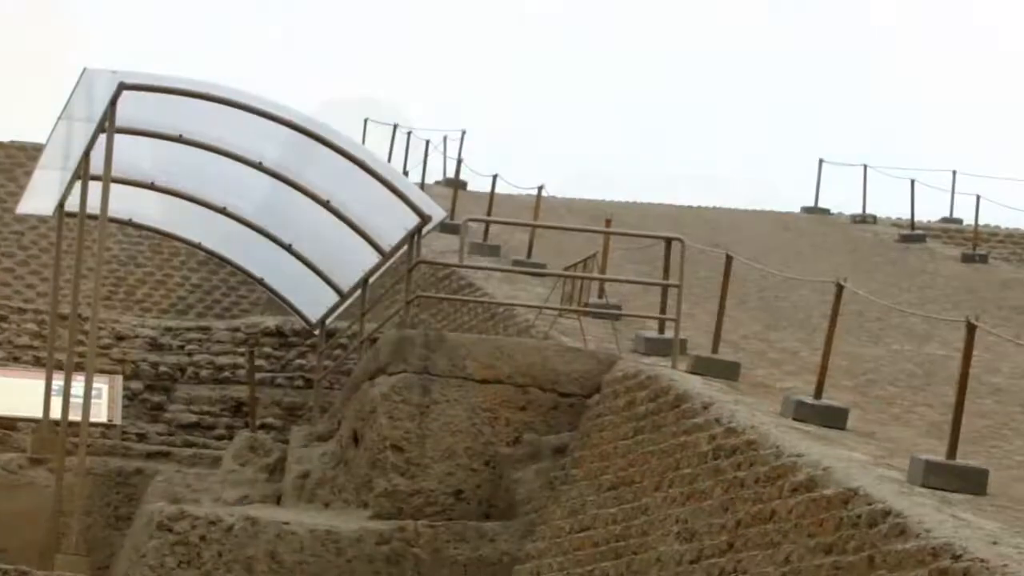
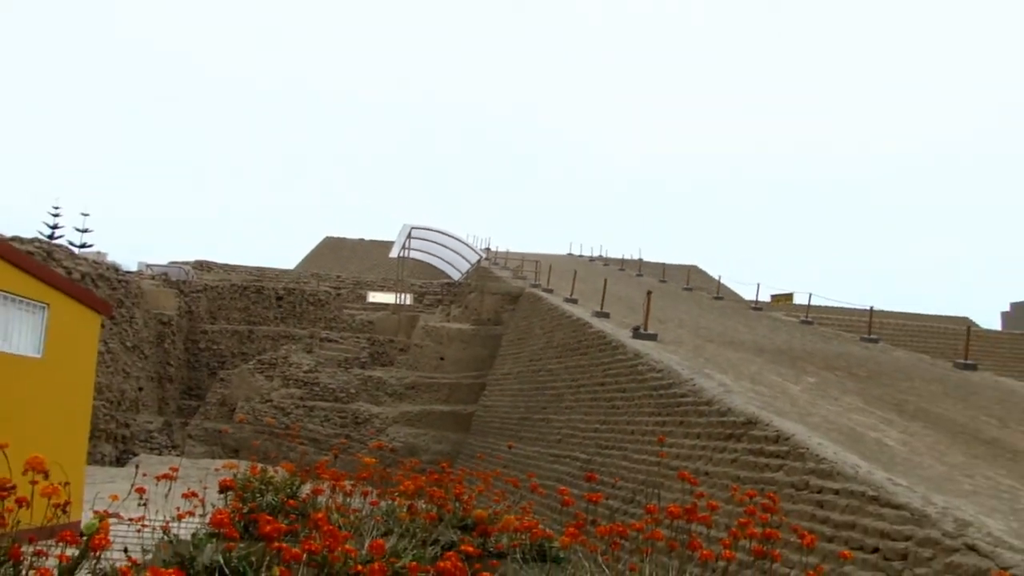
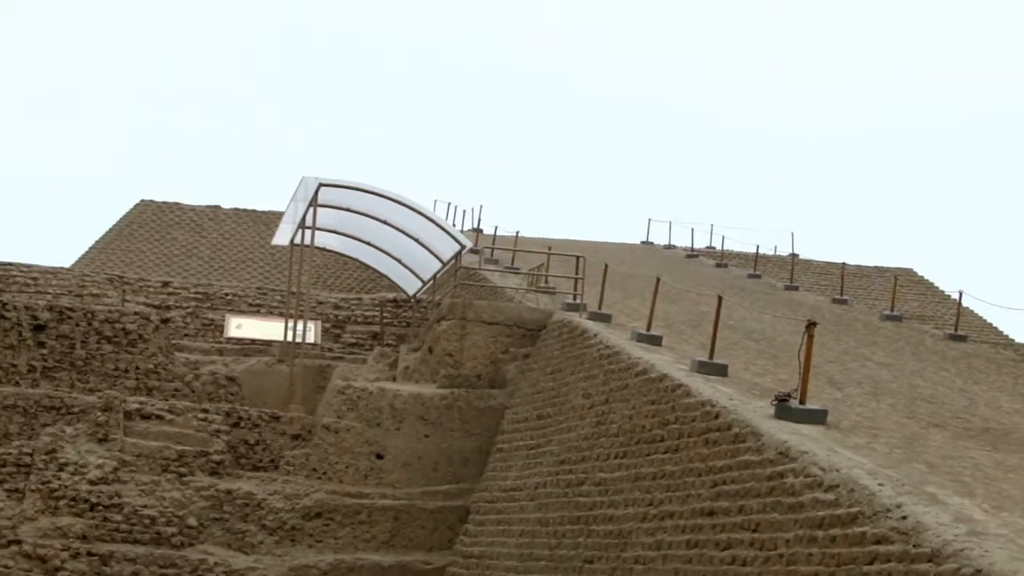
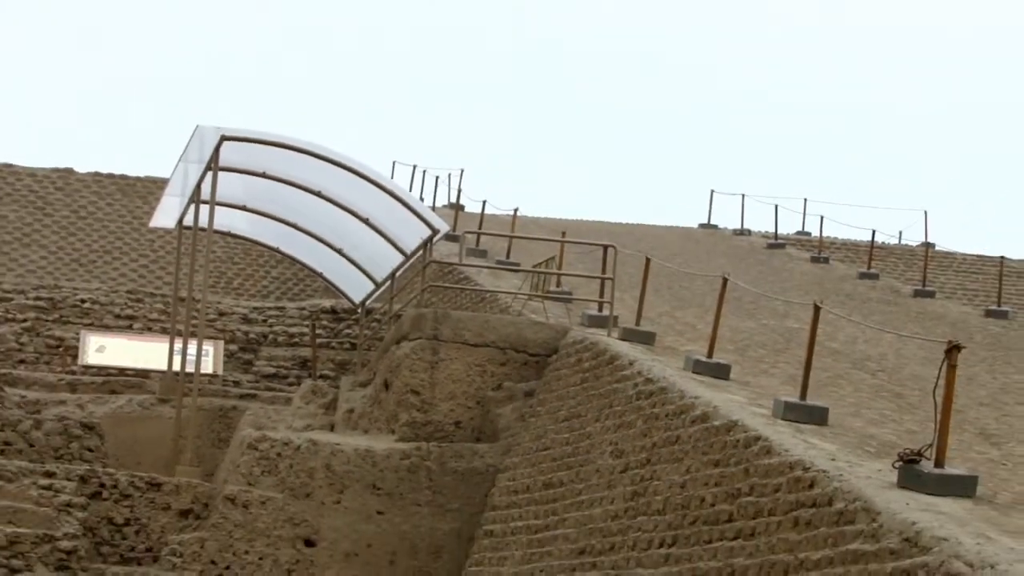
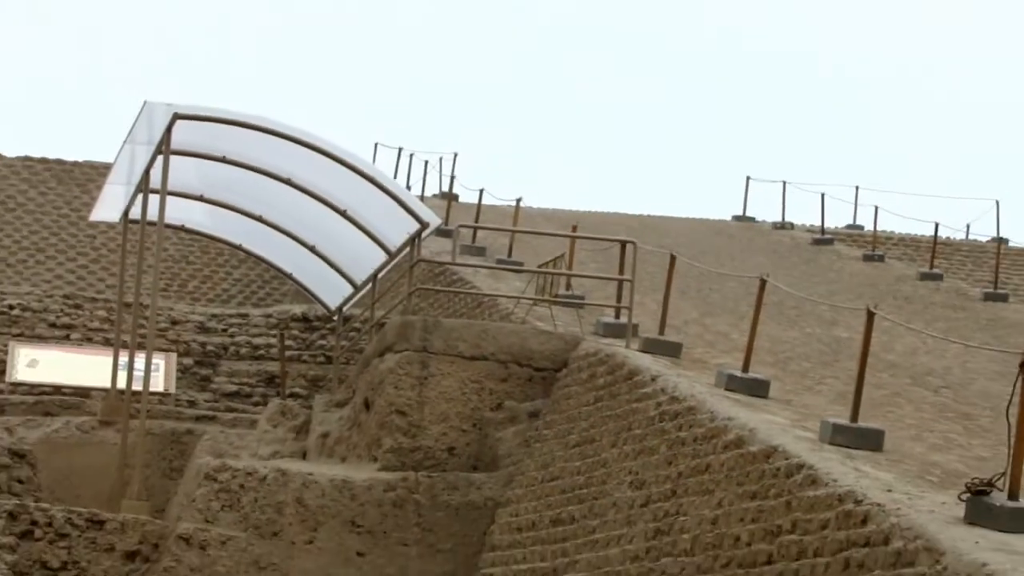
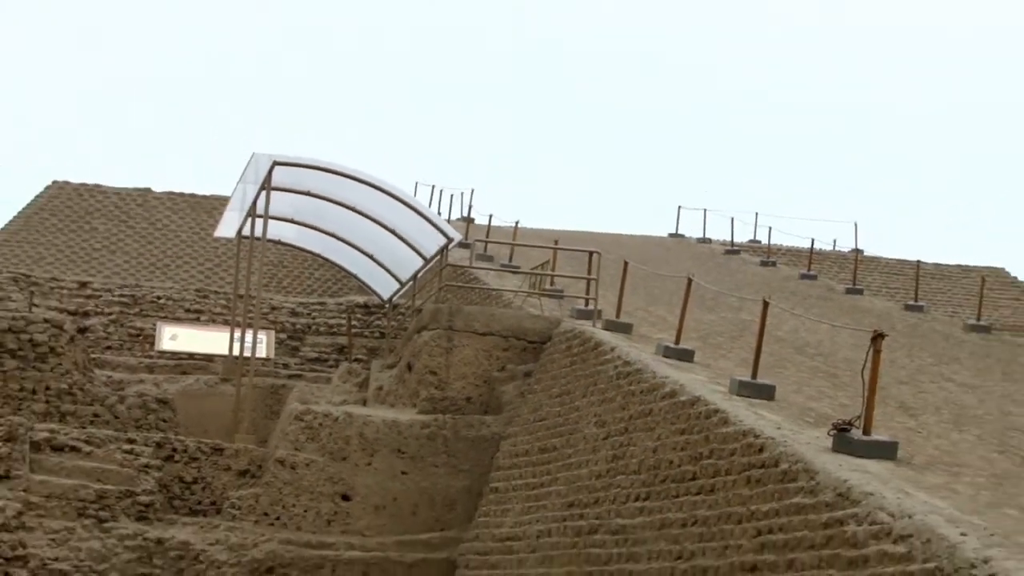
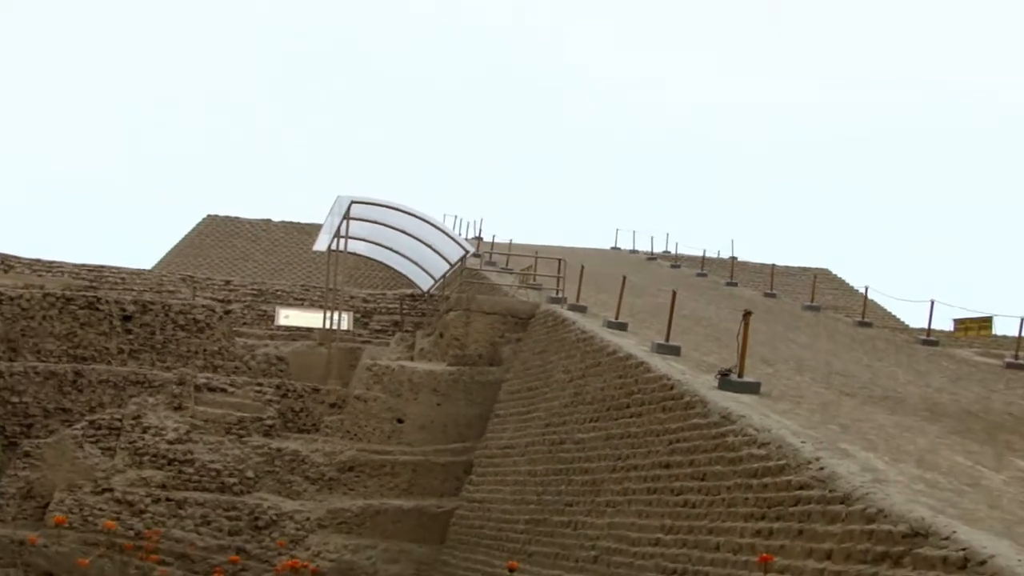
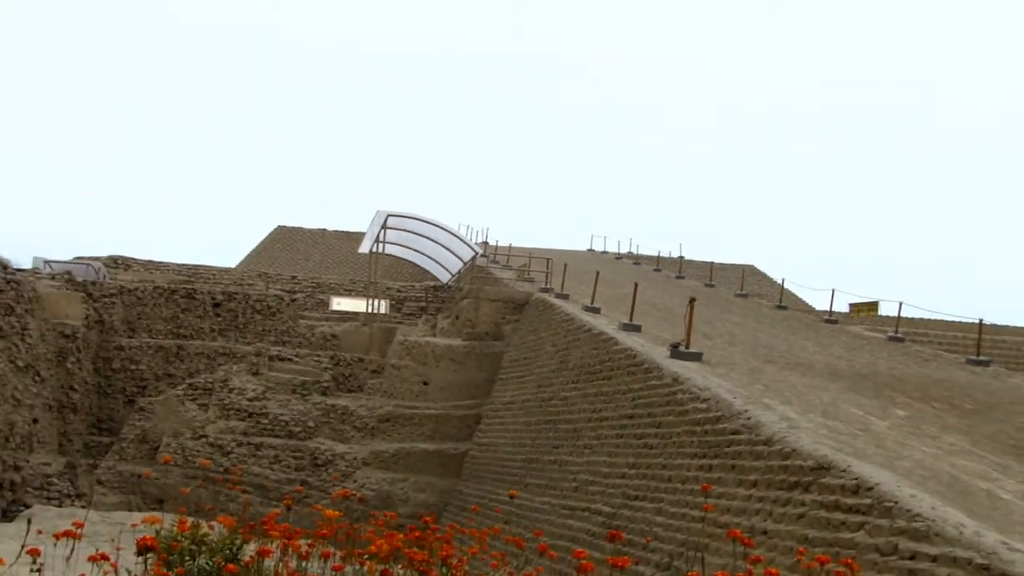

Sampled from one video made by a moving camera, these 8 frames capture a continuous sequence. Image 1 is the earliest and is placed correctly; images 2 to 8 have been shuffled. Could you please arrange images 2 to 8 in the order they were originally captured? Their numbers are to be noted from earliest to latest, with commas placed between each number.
5, 4, 6, 3, 7, 8, 2
